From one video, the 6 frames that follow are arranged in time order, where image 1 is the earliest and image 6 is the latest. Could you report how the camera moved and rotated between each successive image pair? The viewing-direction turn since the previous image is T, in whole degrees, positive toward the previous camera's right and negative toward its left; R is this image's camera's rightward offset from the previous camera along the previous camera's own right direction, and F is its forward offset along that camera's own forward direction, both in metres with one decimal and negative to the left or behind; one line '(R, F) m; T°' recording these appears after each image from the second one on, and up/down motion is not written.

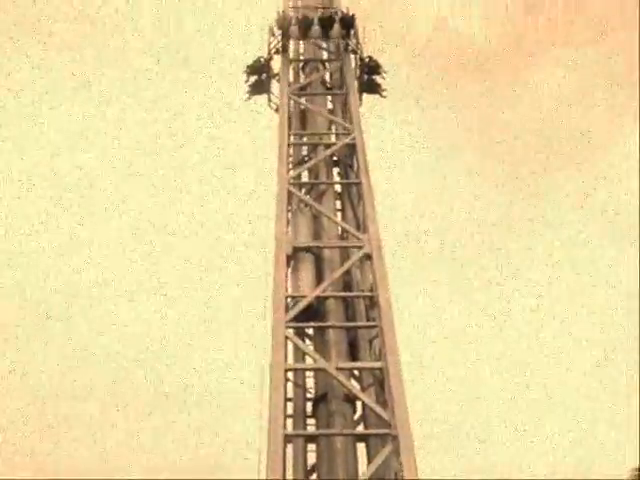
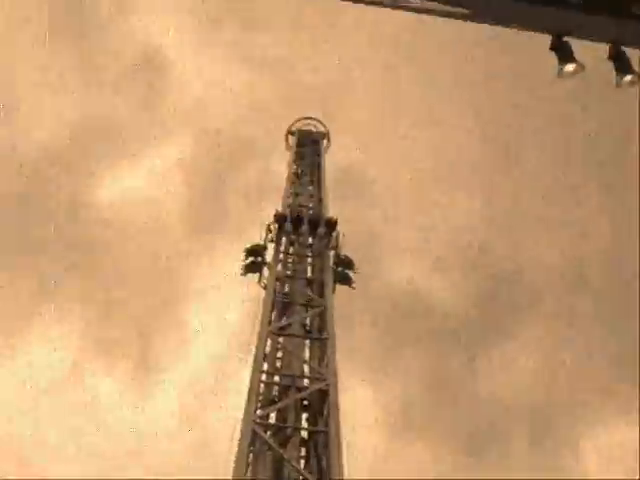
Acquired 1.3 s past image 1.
(+2.6, +0.4) m; -10°
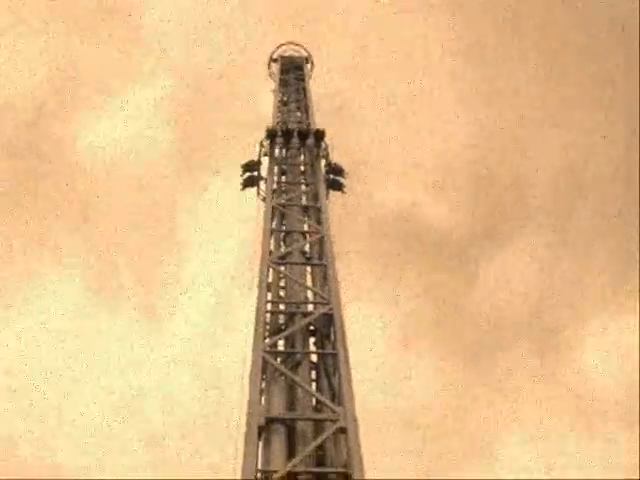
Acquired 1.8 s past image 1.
(-0.1, -0.1) m; 0°
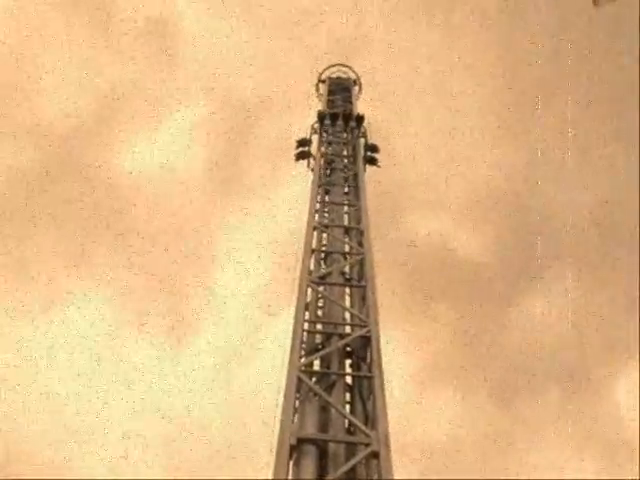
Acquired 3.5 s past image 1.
(-0.2, 0.0) m; -2°
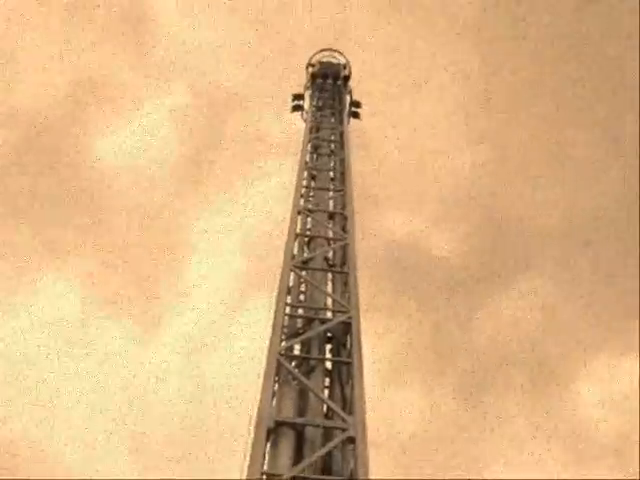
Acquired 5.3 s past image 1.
(-0.1, 0.0) m; +1°
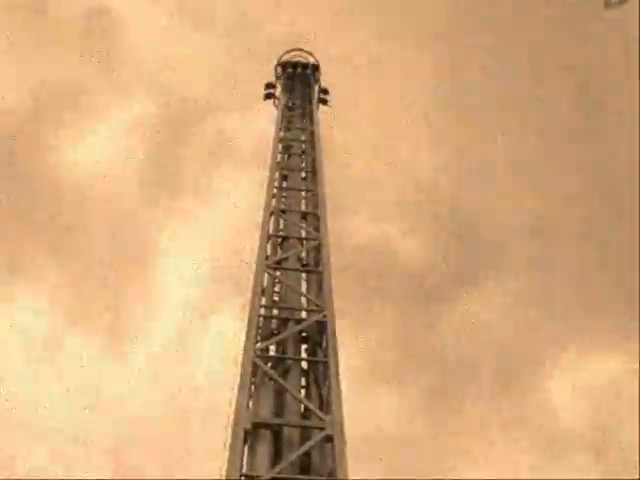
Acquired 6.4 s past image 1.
(0.0, 0.0) m; +2°
